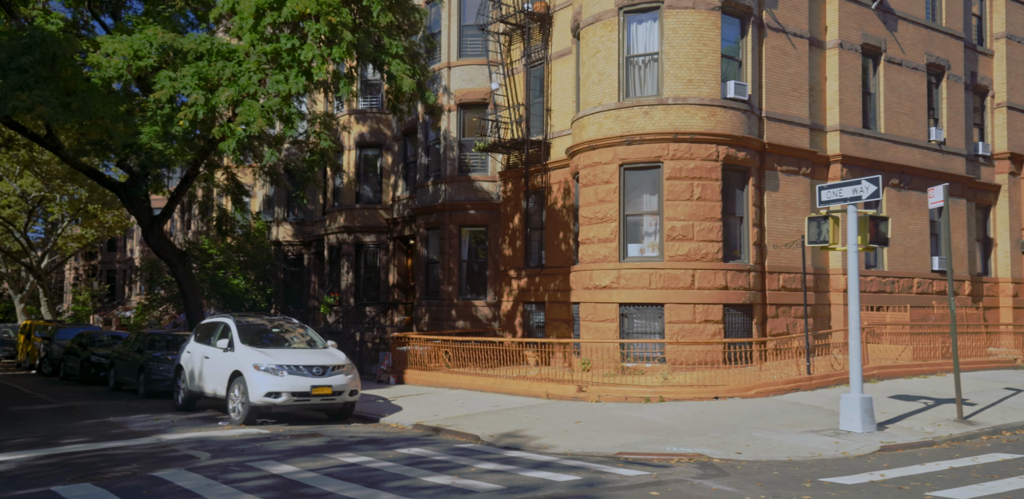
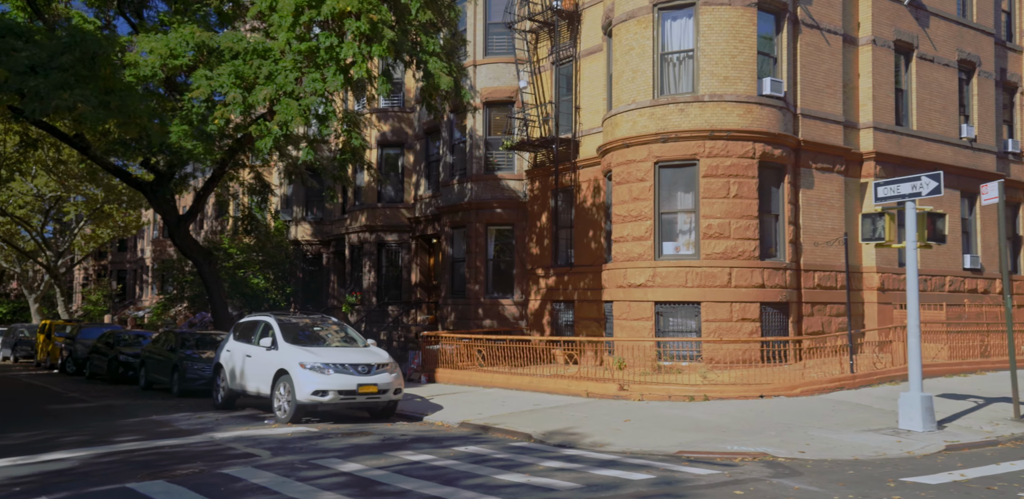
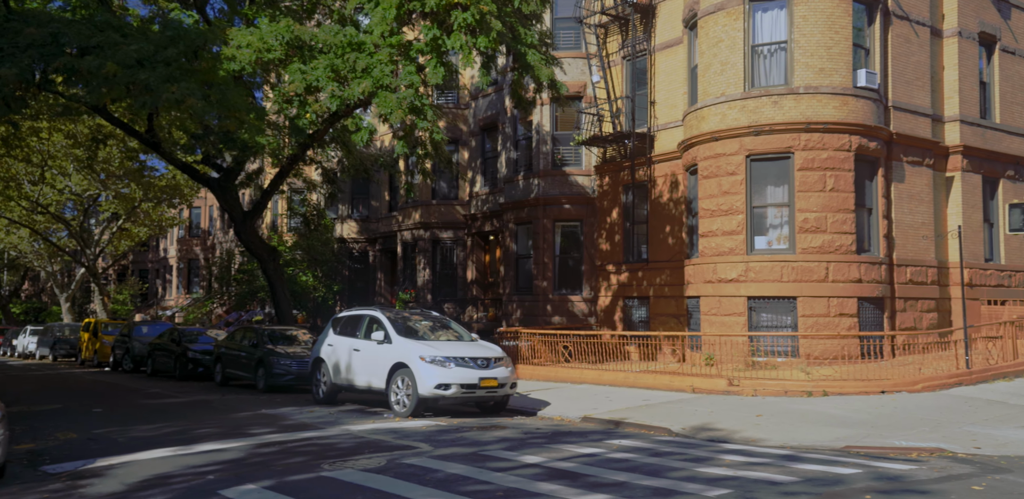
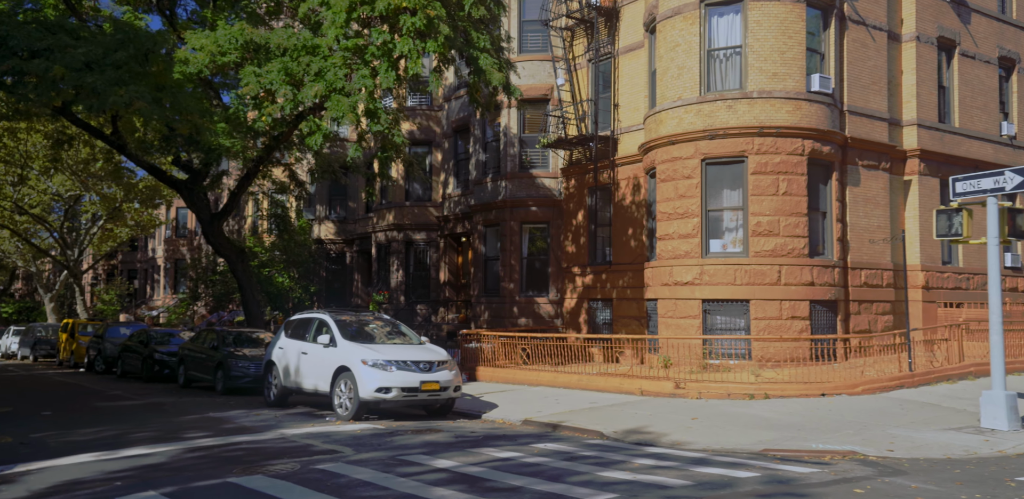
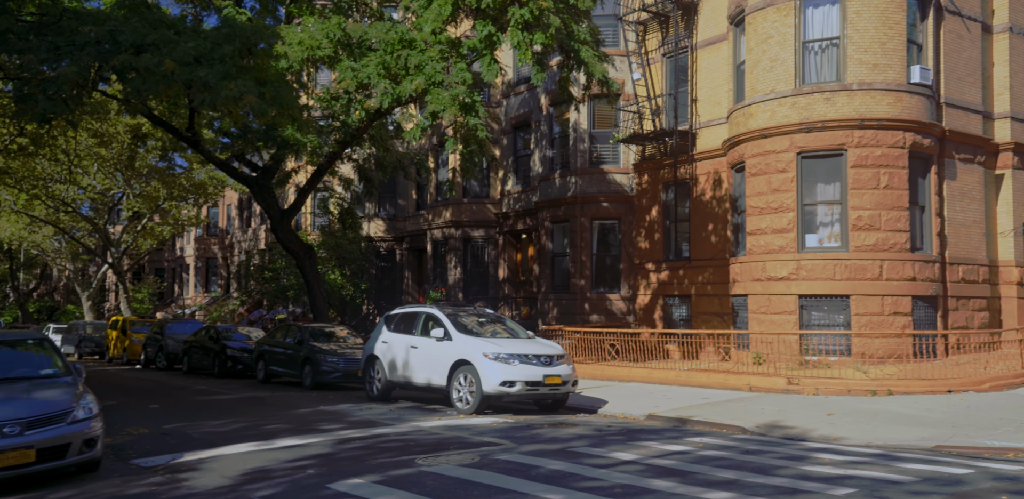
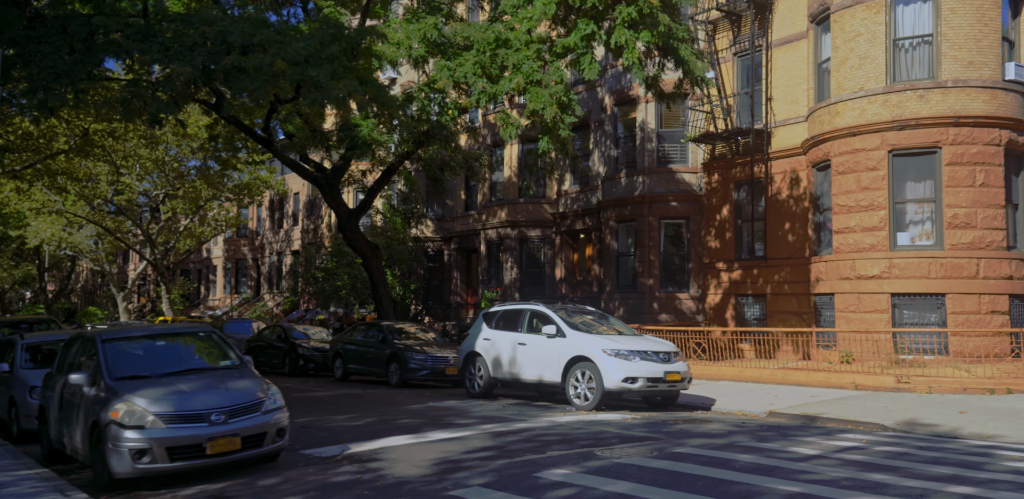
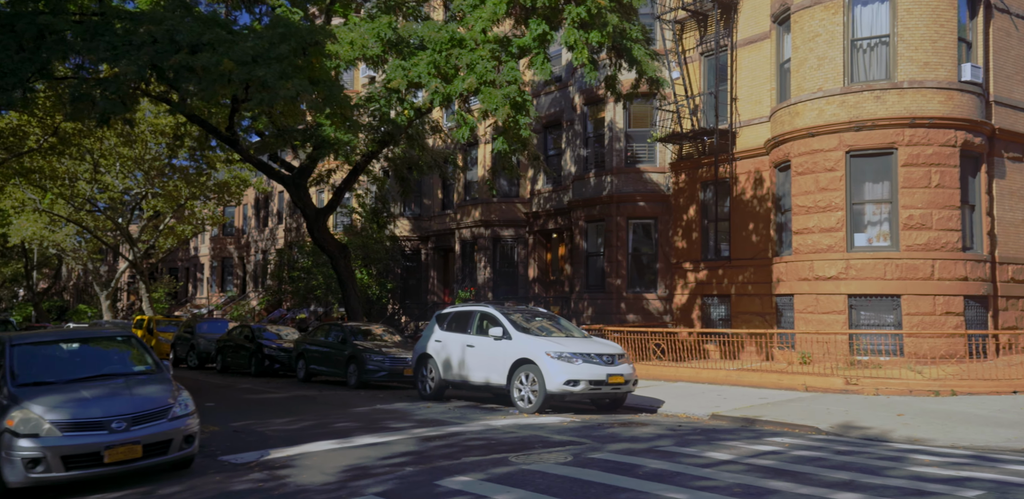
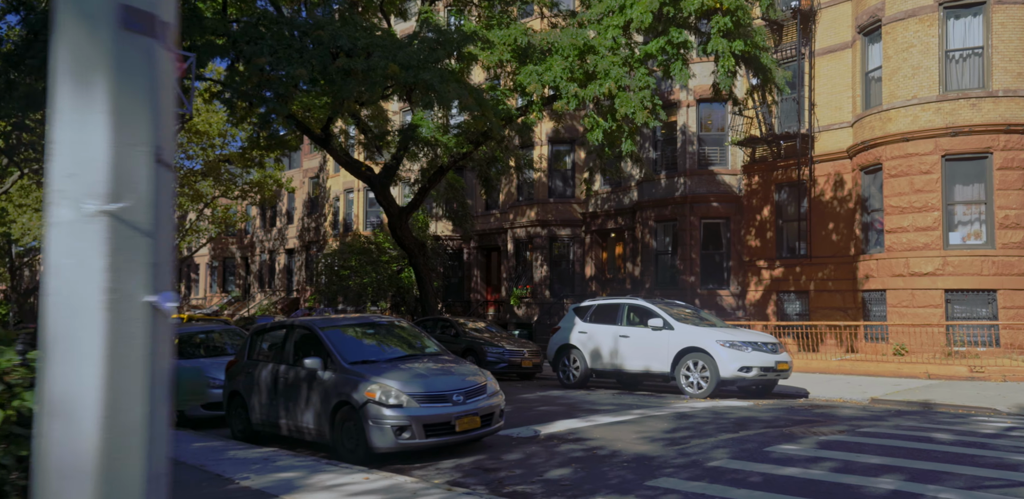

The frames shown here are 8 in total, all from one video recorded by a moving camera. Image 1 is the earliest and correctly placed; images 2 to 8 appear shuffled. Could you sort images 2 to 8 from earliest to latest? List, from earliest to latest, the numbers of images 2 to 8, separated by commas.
2, 4, 3, 5, 7, 6, 8
